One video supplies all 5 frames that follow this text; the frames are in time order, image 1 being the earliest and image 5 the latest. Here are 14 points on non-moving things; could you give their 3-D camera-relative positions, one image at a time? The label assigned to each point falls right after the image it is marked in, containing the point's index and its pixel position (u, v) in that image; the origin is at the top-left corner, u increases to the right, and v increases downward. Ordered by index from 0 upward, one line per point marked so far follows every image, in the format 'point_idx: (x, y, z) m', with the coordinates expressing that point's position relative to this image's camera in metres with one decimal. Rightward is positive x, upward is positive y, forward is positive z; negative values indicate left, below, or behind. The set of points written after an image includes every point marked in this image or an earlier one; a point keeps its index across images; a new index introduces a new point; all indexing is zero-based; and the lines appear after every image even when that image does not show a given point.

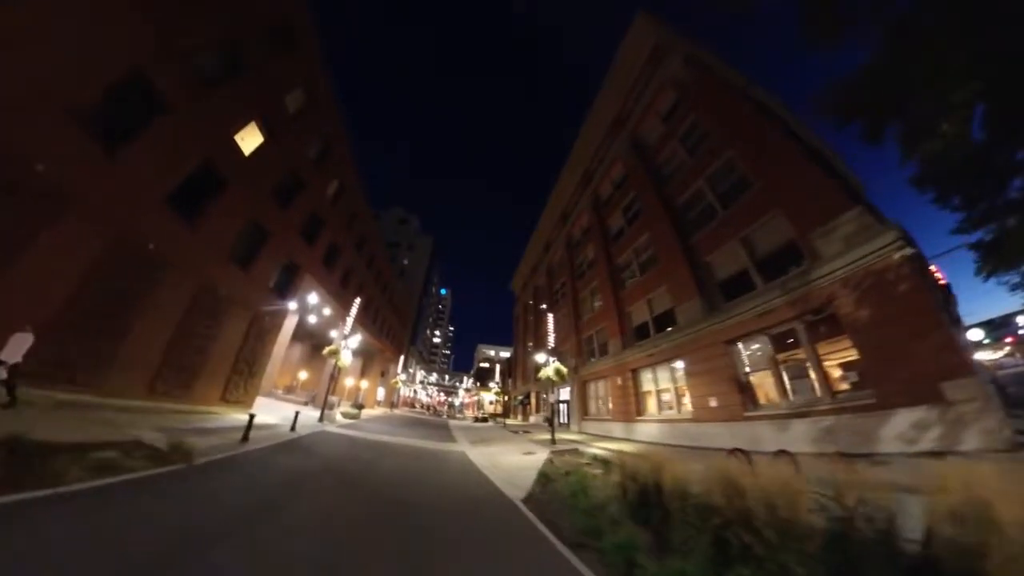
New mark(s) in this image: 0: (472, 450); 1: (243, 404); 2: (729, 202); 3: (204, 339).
0: (-2.9, -11.7, +16.6) m
1: (-21.9, -9.4, +18.7) m
2: (+17.7, +6.9, +18.8) m
3: (-21.1, -3.4, +16.0) m
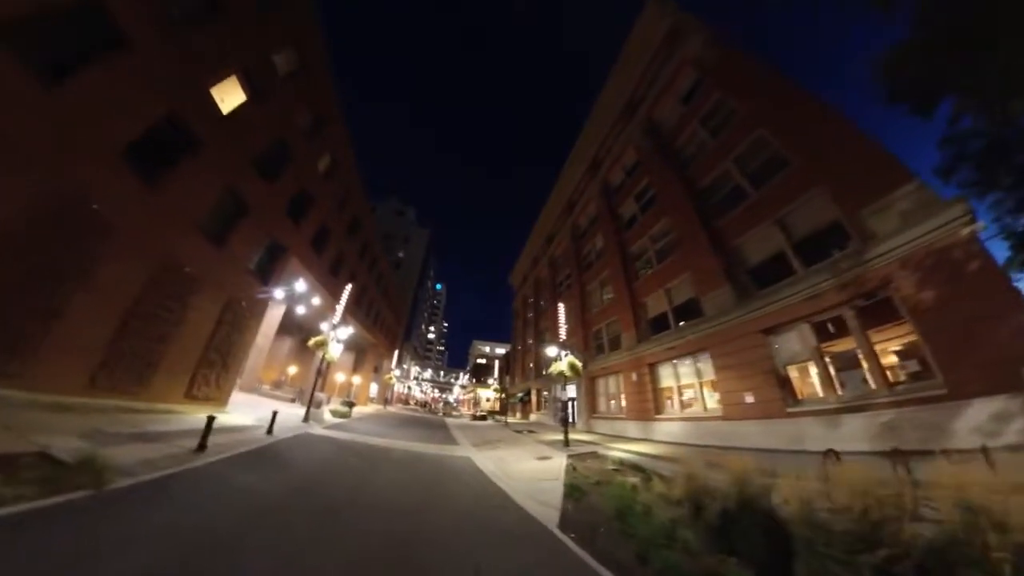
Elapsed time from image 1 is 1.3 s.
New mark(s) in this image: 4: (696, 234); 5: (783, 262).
0: (-2.2, -10.7, +14.9) m
1: (-21.2, -8.1, +16.5) m
2: (+18.6, +7.7, +17.5) m
3: (-20.2, -2.2, +13.8) m
4: (+14.7, +4.3, +18.7) m
5: (+17.6, +1.6, +15.3) m
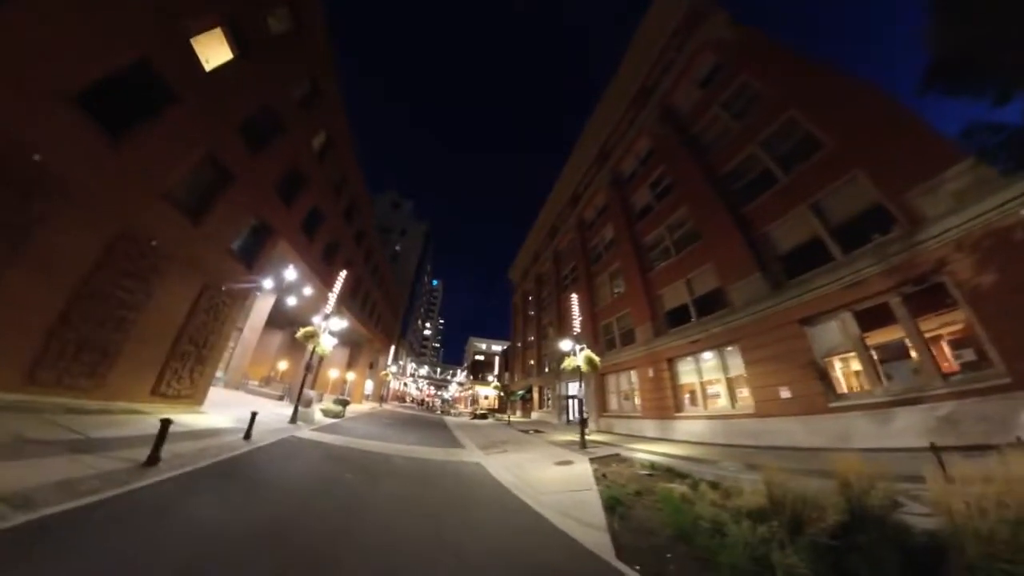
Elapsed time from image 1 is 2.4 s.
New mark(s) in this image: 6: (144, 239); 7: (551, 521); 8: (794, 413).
0: (-1.4, -9.9, +13.6) m
1: (-20.3, -7.1, +14.7) m
2: (+19.5, +8.4, +16.3) m
3: (-19.3, -1.2, +12.0) m
4: (+15.5, +5.0, +17.6) m
5: (+18.6, +2.2, +14.2) m
6: (-18.7, +2.4, +11.9) m
7: (+1.2, -7.2, +7.4) m
8: (+15.4, -6.9, +12.8) m
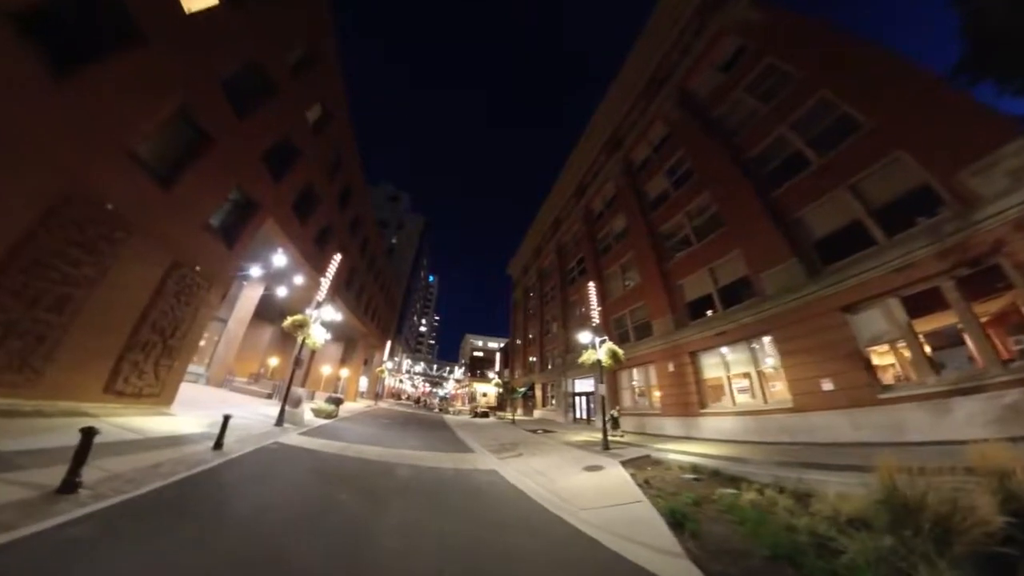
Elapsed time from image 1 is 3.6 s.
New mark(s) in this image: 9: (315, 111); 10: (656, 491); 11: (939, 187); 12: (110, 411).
0: (-0.4, -9.0, +12.2) m
1: (-19.3, -6.1, +12.8) m
2: (+20.6, +9.1, +15.4) m
3: (-18.1, -0.3, +10.1) m
4: (+16.6, +5.7, +16.5) m
5: (+19.7, +3.0, +13.3) m
6: (-17.6, +3.3, +10.0) m
7: (+2.4, -6.4, +6.0) m
8: (+16.5, -6.2, +11.8) m
9: (-17.0, +14.8, +19.5) m
10: (+5.0, -7.0, +8.3) m
11: (+21.4, +5.0, +11.6) m
12: (-18.8, -5.8, +11.3) m
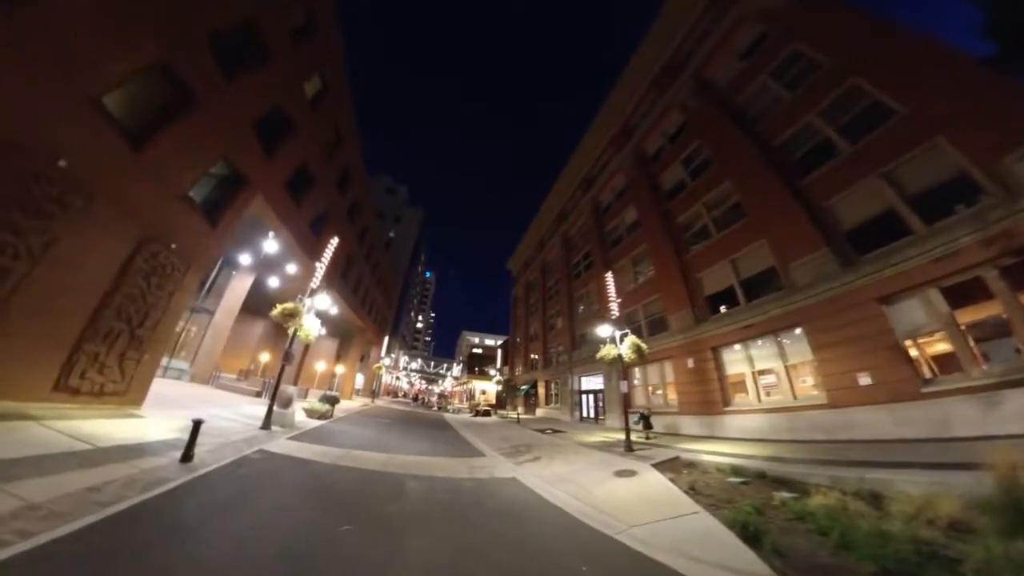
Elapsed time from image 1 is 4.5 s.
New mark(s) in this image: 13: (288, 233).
0: (+0.6, -8.4, +11.1) m
1: (-18.4, -5.3, +11.3) m
2: (+21.6, +9.6, +14.7) m
3: (-17.1, +0.5, +8.5) m
4: (+17.5, +6.3, +15.7) m
5: (+20.7, +3.4, +12.6) m
6: (-16.5, +4.1, +8.4) m
7: (+3.5, -5.9, +5.0) m
8: (+17.4, -5.7, +11.2) m
9: (-16.0, +15.6, +17.9) m
10: (+6.0, -6.5, +7.4) m
11: (+22.5, +5.5, +11.0) m
12: (-17.8, -5.0, +9.8) m
13: (-17.9, +4.3, +18.7) m
